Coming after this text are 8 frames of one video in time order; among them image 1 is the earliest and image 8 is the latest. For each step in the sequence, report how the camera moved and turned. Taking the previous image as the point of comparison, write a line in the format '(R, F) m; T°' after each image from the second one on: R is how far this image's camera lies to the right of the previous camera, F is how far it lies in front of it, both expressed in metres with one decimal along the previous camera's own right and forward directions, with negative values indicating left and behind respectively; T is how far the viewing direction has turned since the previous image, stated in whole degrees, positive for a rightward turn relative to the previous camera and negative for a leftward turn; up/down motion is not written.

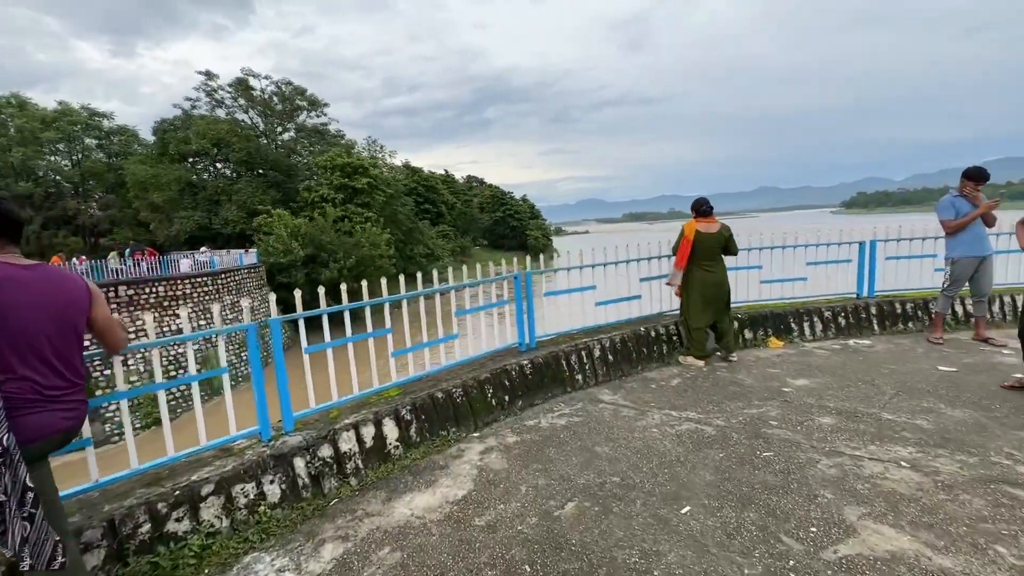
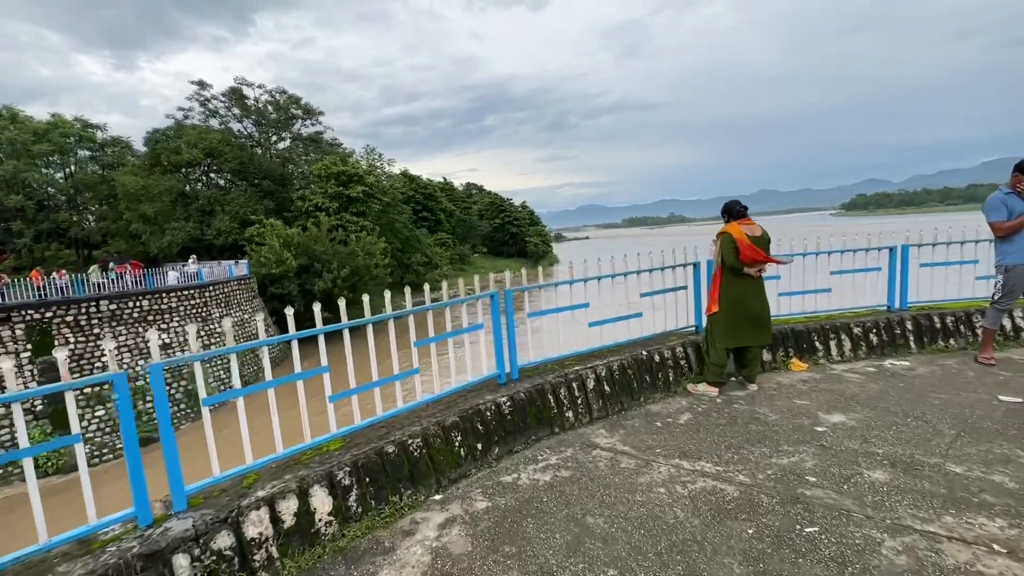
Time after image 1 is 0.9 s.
(+0.2, +0.8) m; 0°
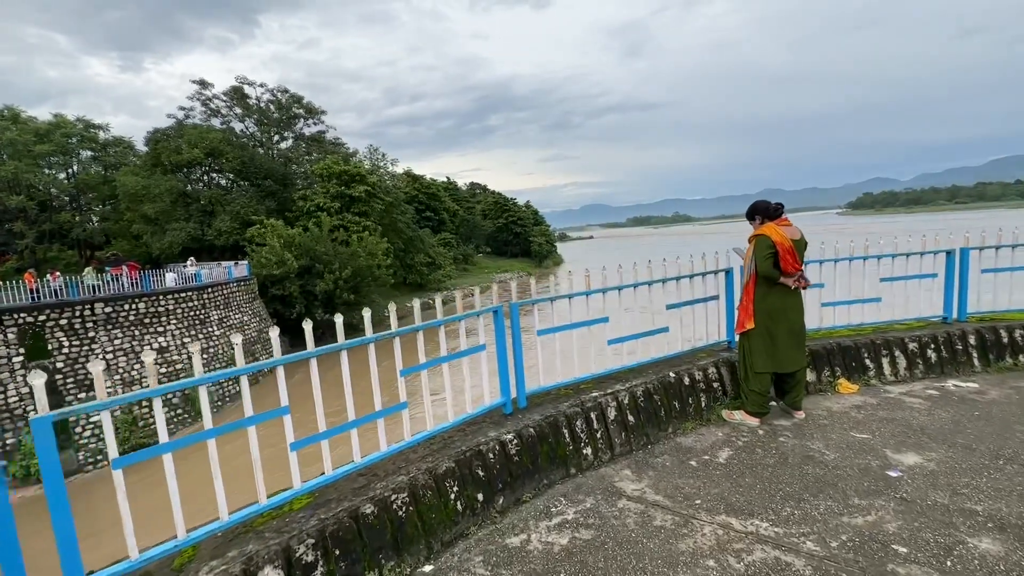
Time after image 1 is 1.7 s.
(0.0, +0.6) m; -1°
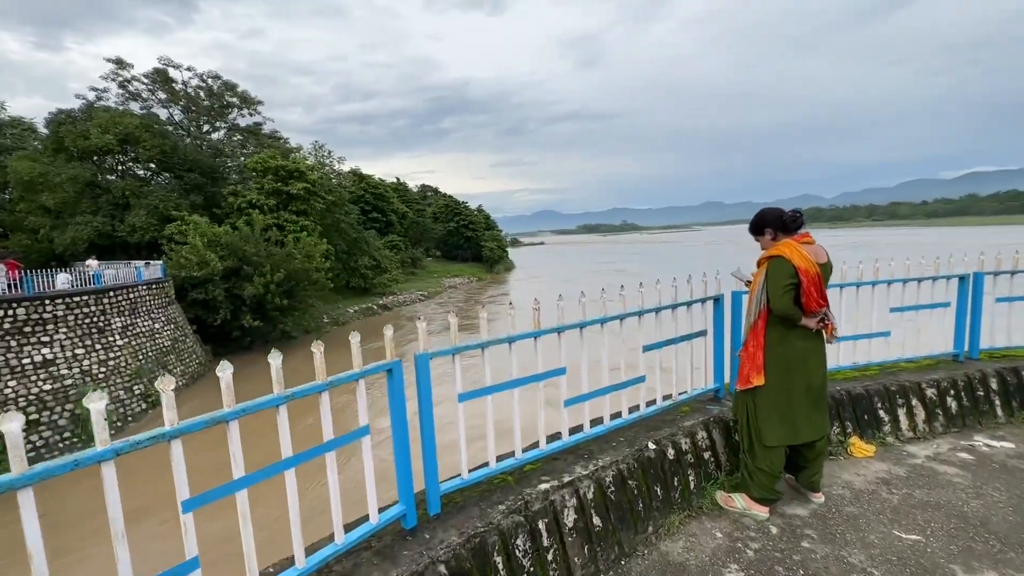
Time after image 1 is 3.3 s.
(+0.2, +1.2) m; +6°
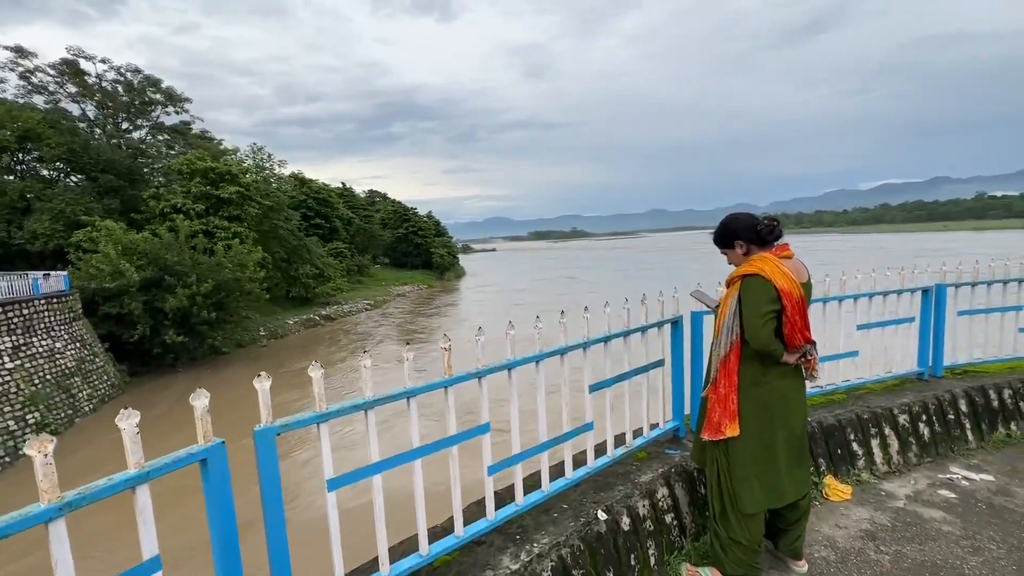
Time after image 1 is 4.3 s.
(+0.2, +0.6) m; +6°
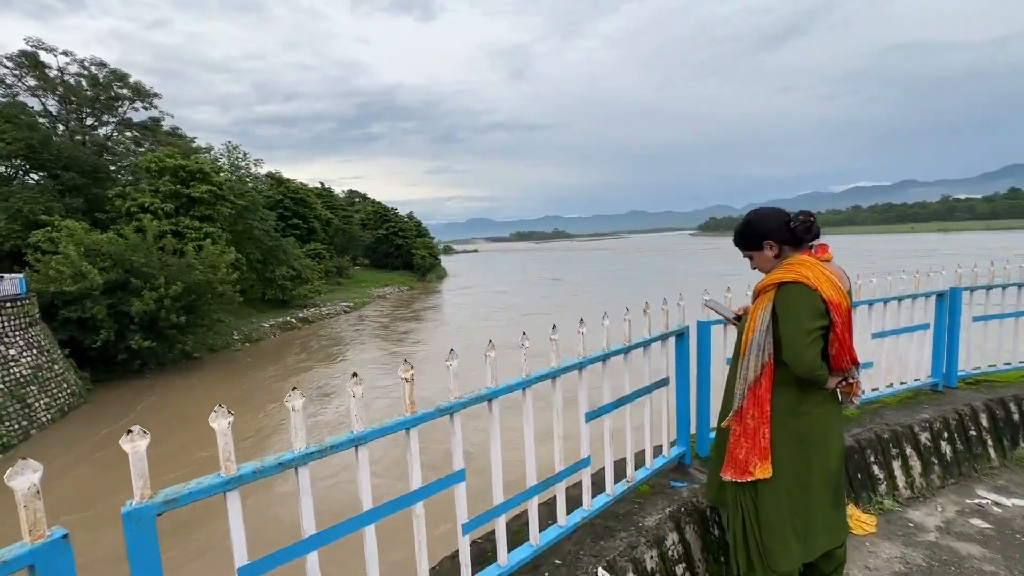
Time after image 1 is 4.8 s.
(0.0, +0.4) m; +2°
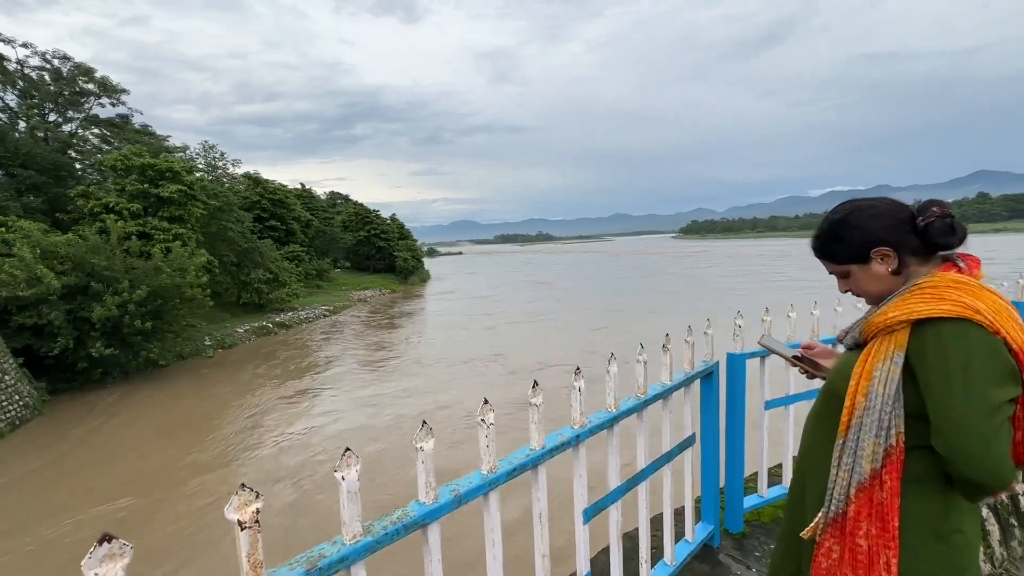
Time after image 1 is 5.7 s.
(+0.1, +0.7) m; +2°
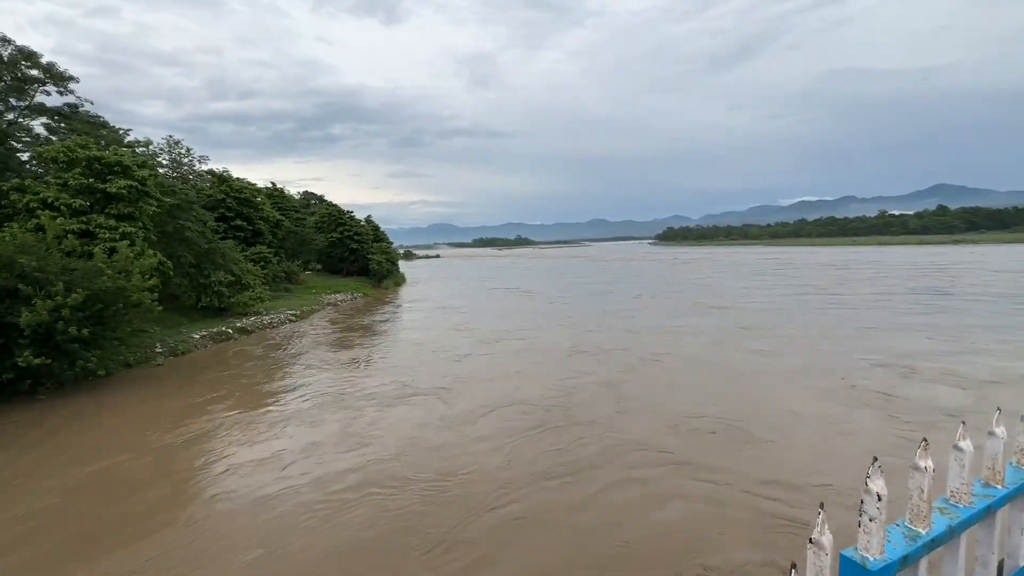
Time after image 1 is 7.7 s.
(+0.2, +1.3) m; +3°
